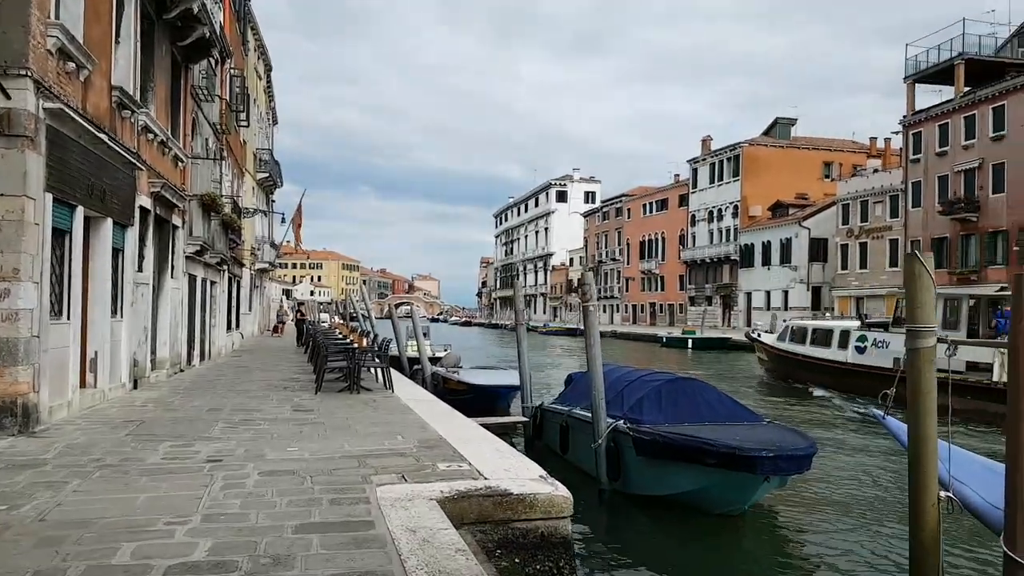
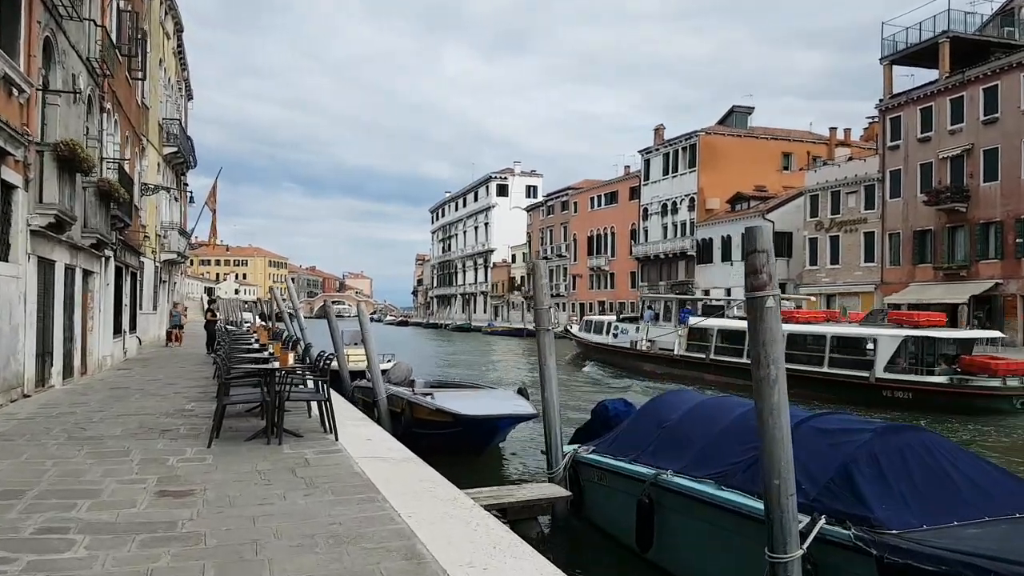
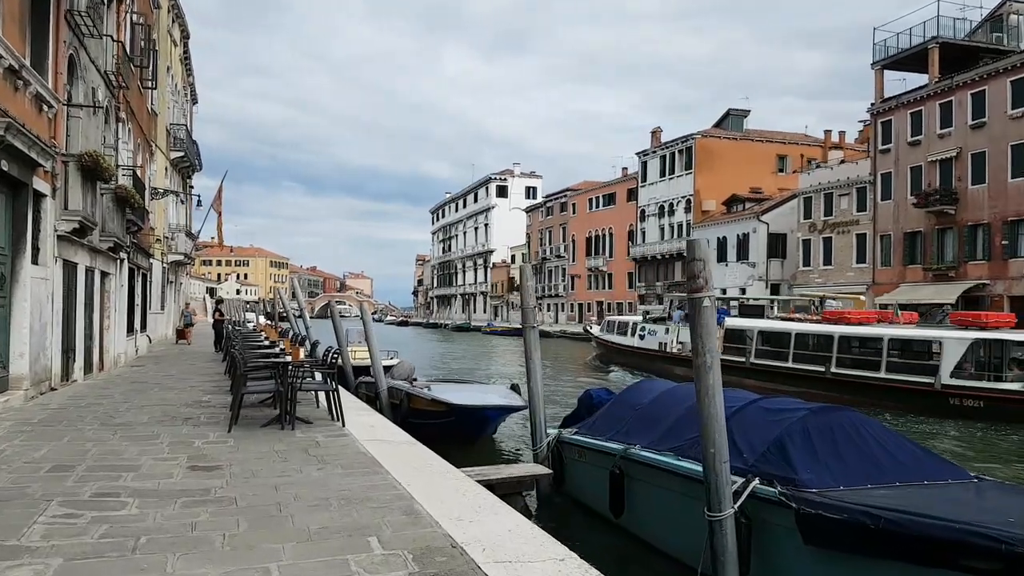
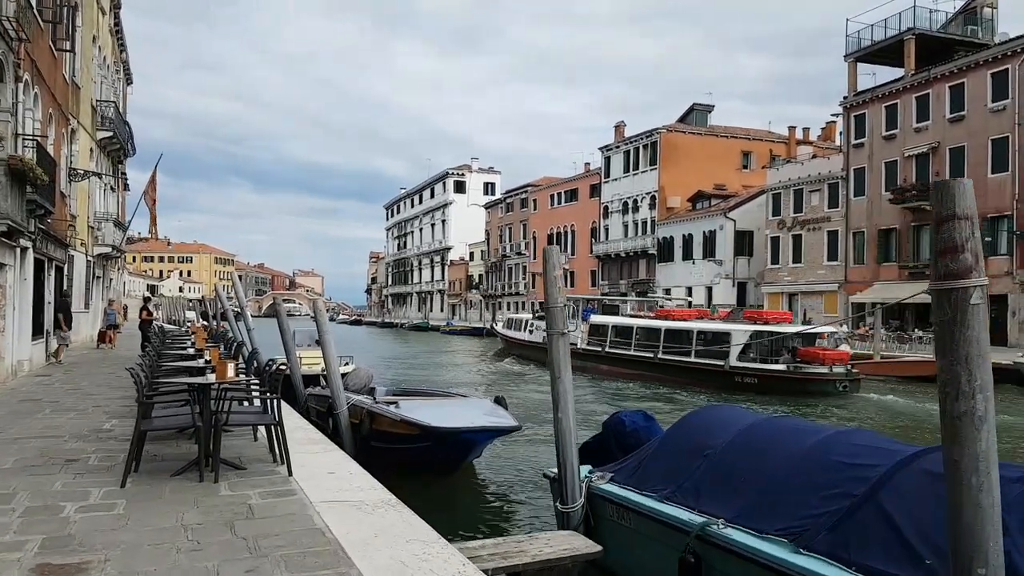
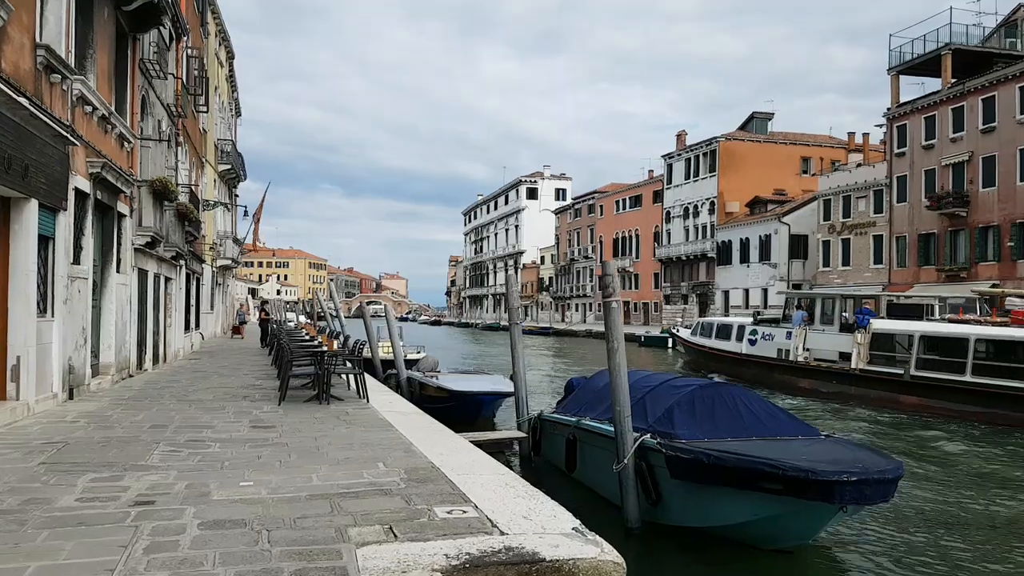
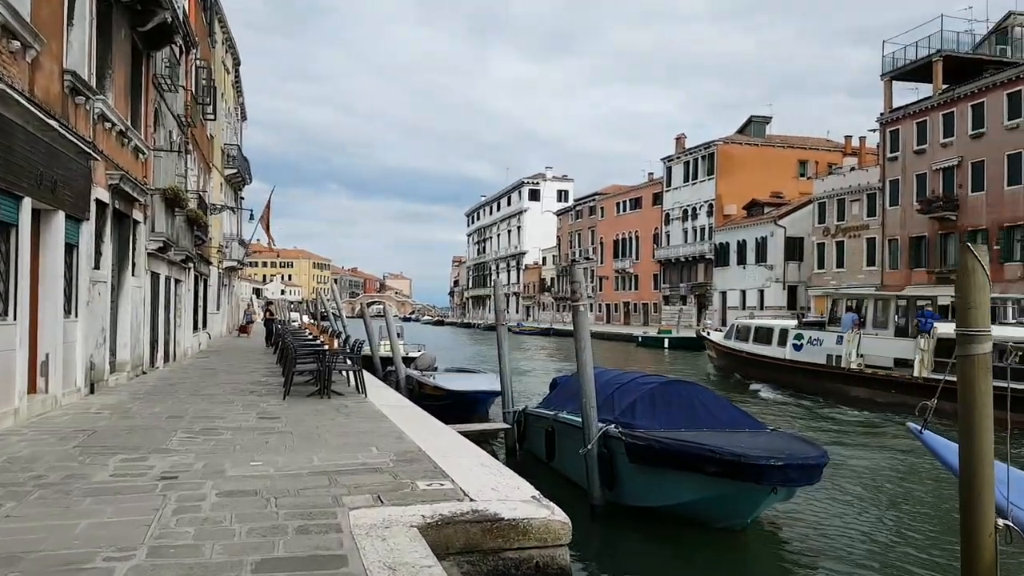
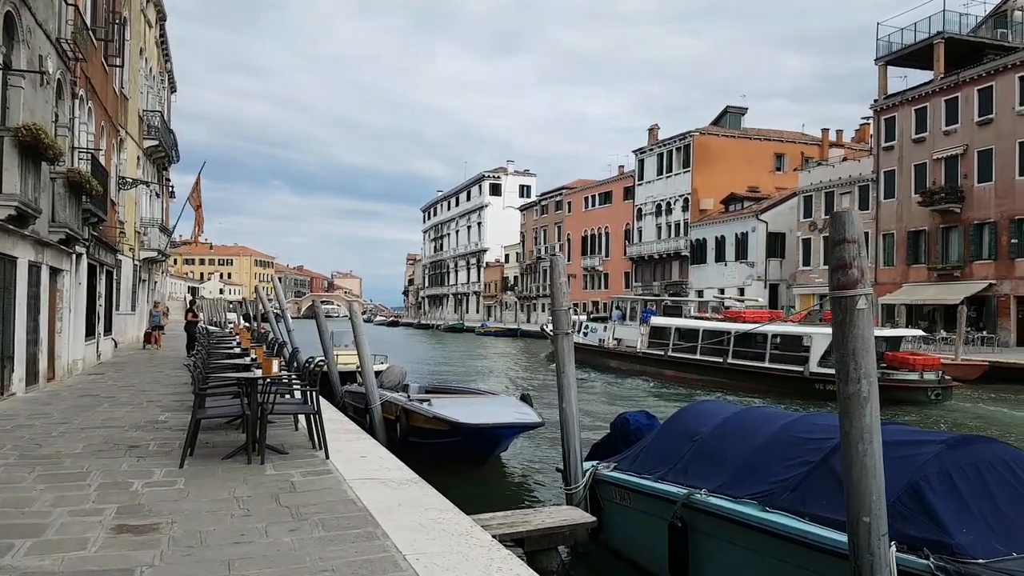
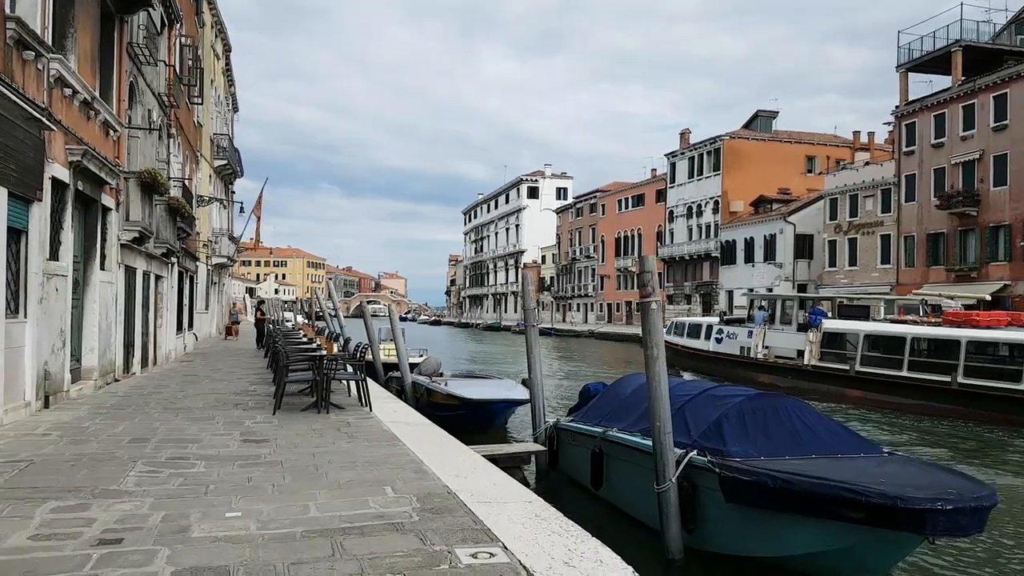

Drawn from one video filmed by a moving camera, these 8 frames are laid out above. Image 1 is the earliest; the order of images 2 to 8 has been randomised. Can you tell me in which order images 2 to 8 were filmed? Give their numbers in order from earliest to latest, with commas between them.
6, 5, 8, 3, 2, 7, 4
